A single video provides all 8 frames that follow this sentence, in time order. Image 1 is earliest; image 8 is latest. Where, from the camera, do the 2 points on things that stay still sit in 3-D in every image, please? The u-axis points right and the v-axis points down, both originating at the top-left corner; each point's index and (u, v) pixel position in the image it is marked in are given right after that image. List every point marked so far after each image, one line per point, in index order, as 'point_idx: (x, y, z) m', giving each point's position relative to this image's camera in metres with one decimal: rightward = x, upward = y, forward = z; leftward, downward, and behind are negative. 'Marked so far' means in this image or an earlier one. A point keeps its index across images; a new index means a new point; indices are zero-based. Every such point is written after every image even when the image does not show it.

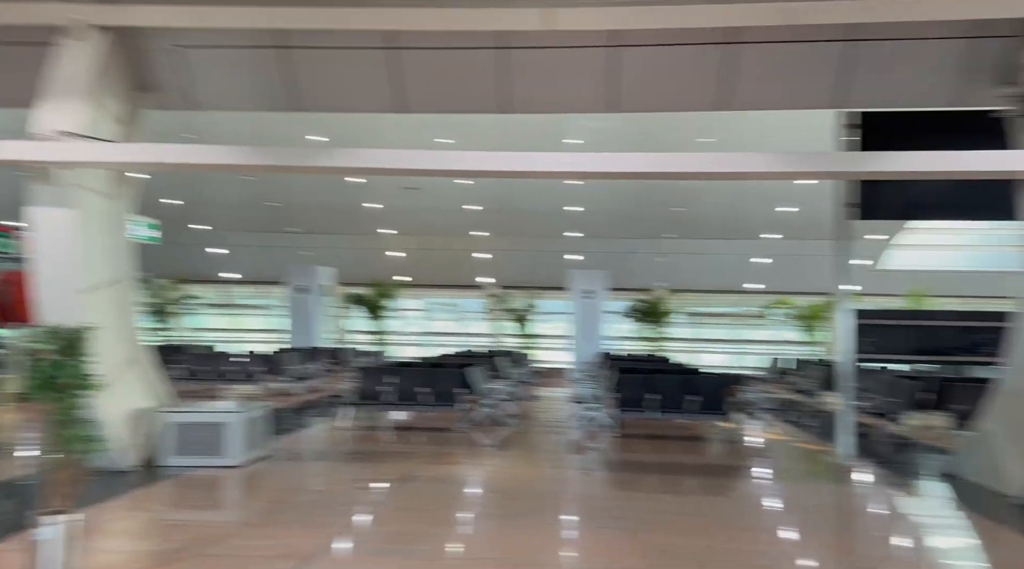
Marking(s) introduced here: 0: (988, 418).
0: (+4.0, -1.1, +6.8) m
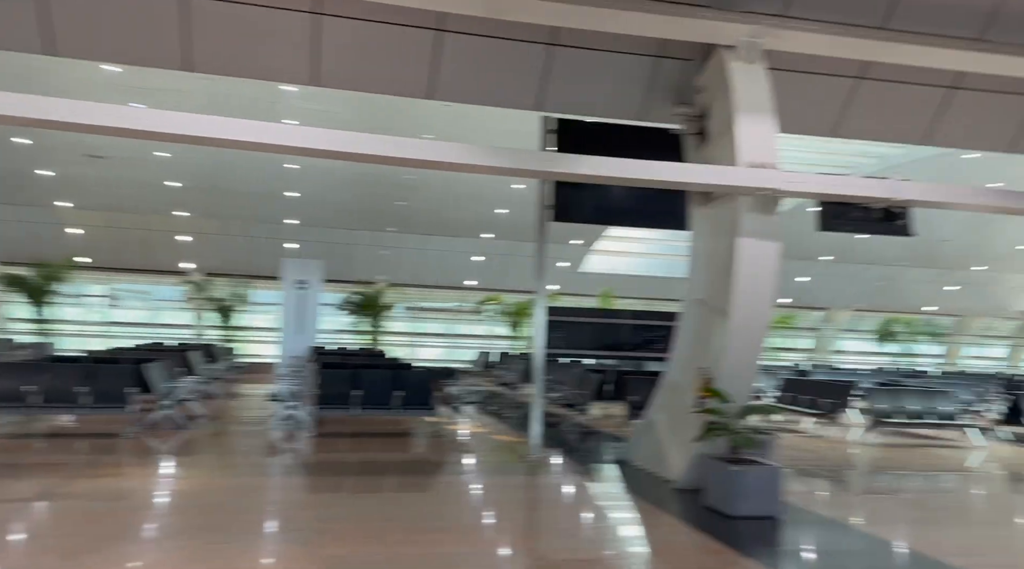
0: (+1.3, -1.2, +7.5) m
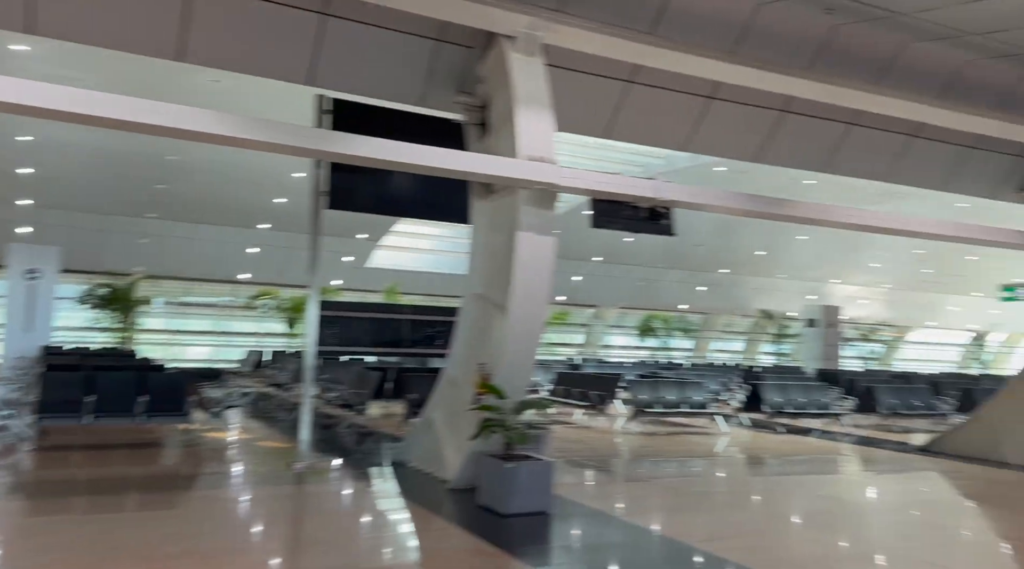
0: (-0.7, -1.1, +7.3) m
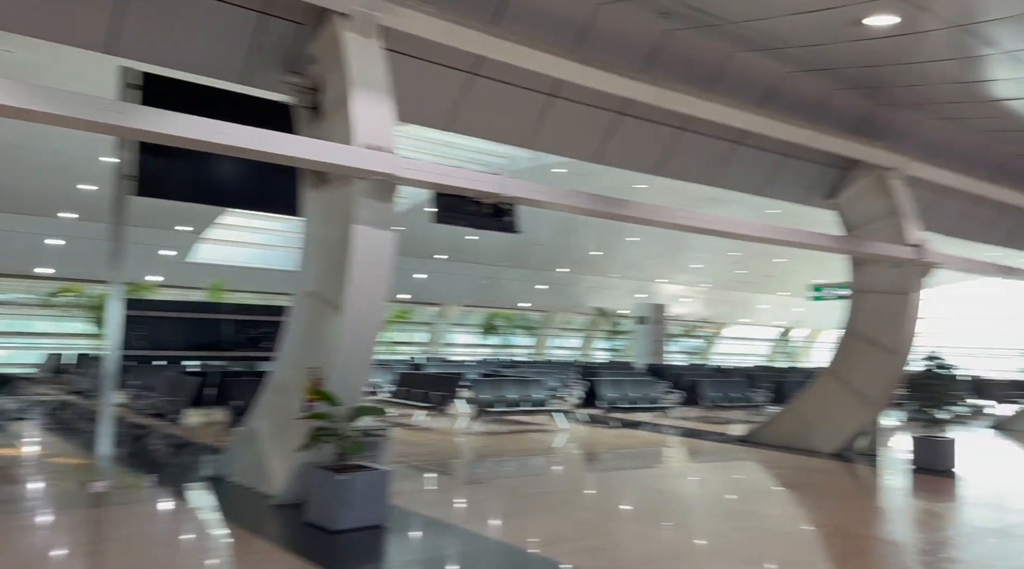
0: (-2.1, -1.1, +6.8) m
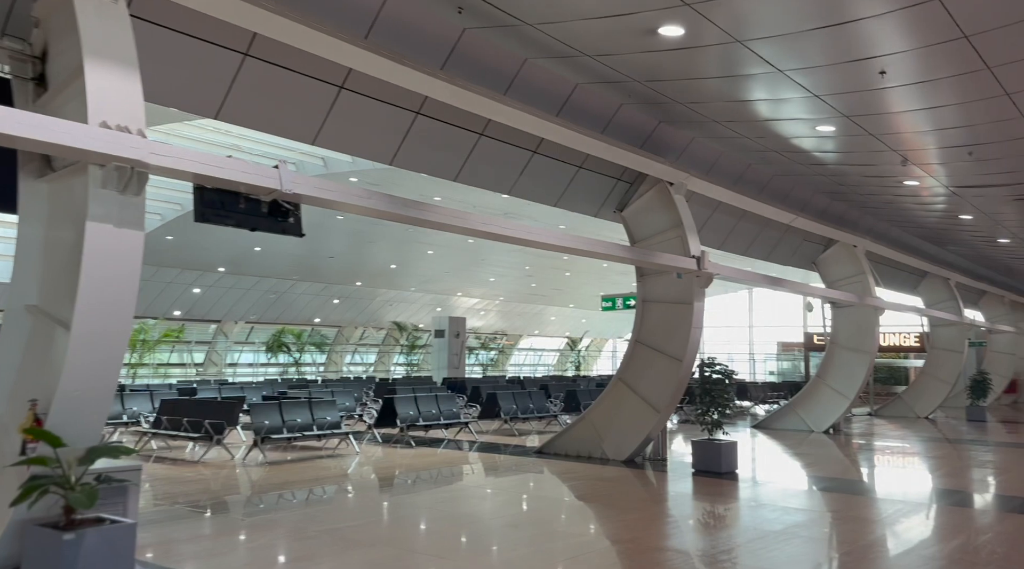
0: (-3.7, -1.2, +5.5) m
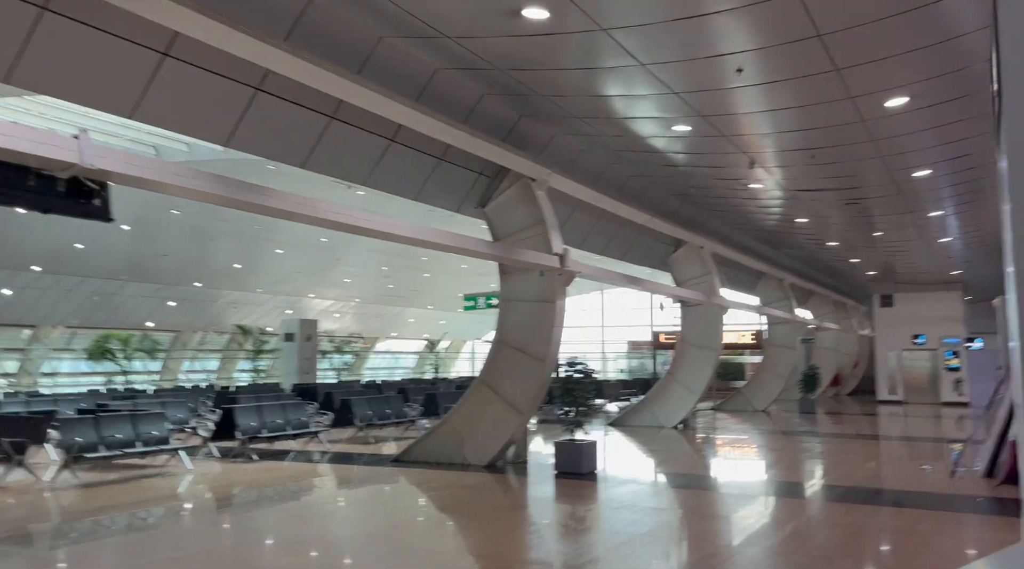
0: (-4.5, -1.1, +4.3) m
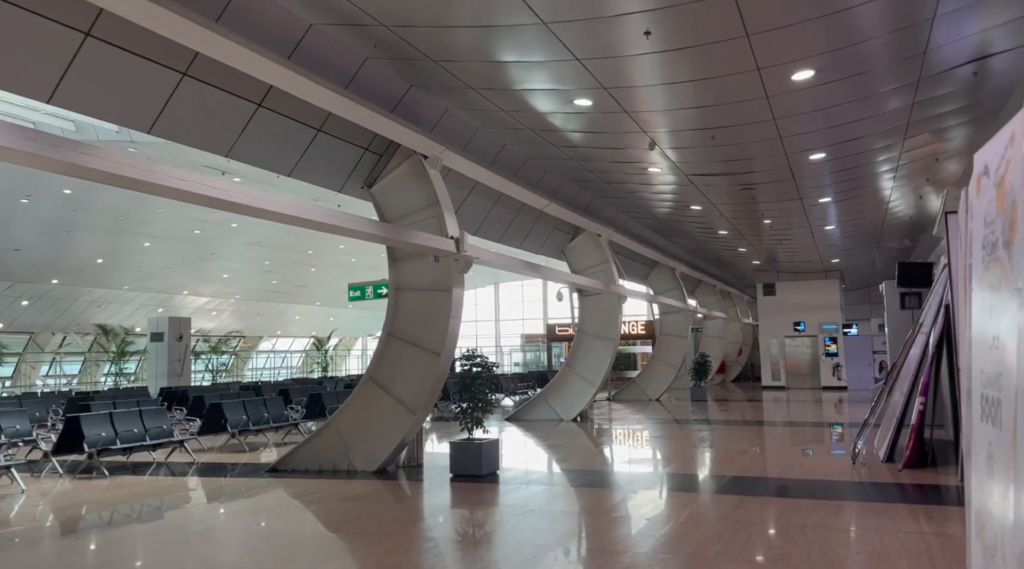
0: (-5.0, -1.1, +2.9) m
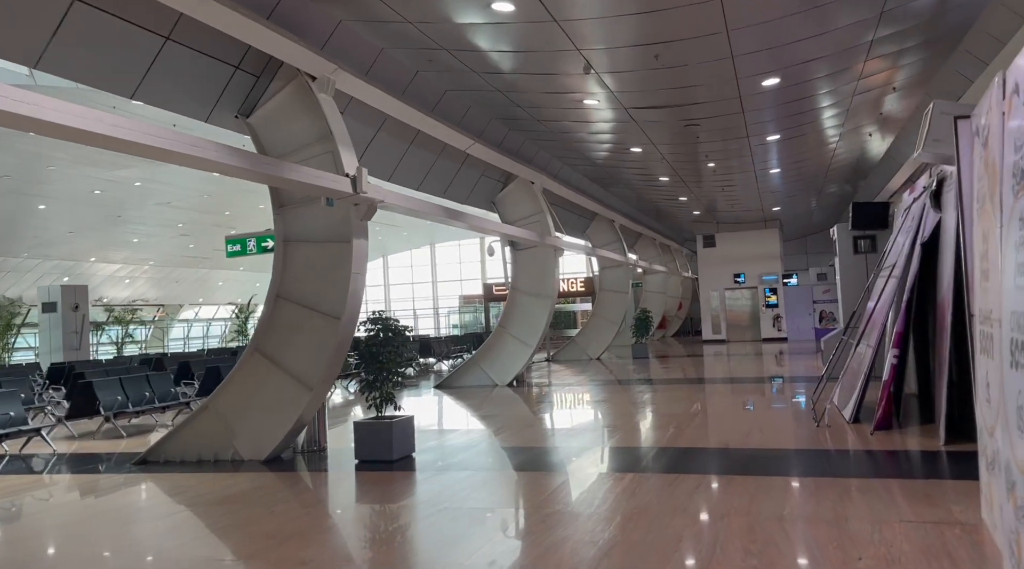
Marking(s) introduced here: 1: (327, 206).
0: (-5.3, -1.0, +1.2) m
1: (-1.8, +0.7, +7.7) m
